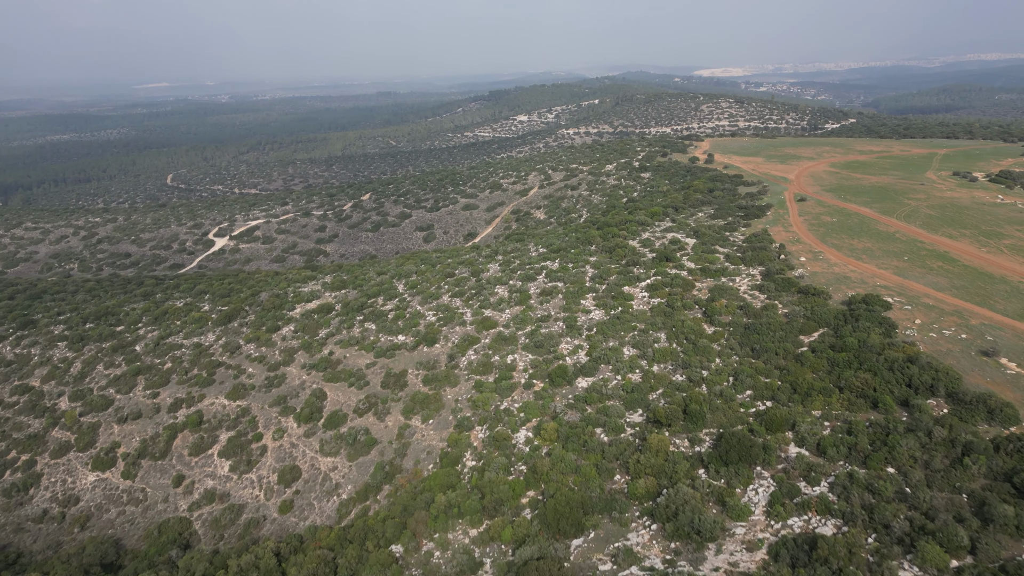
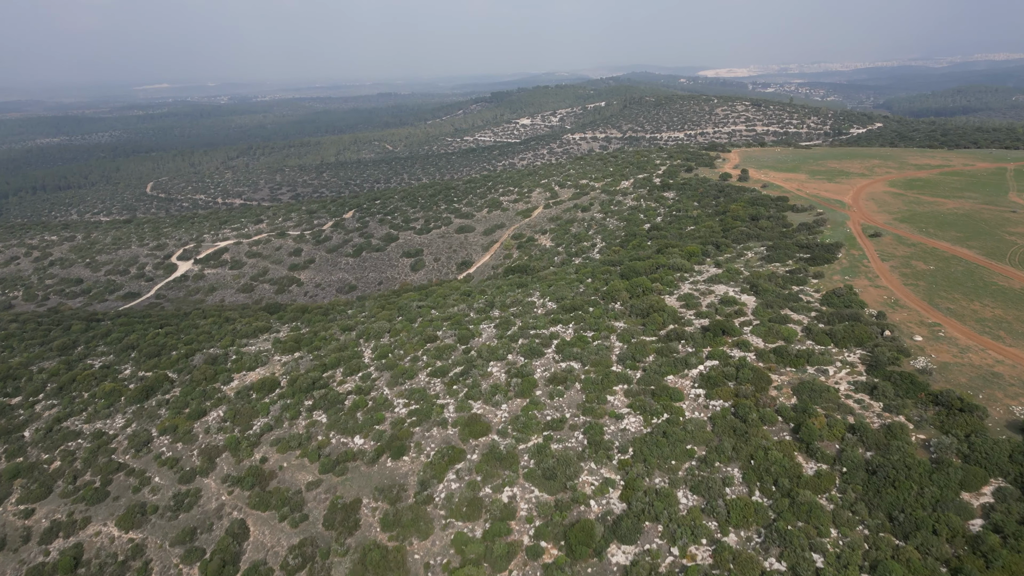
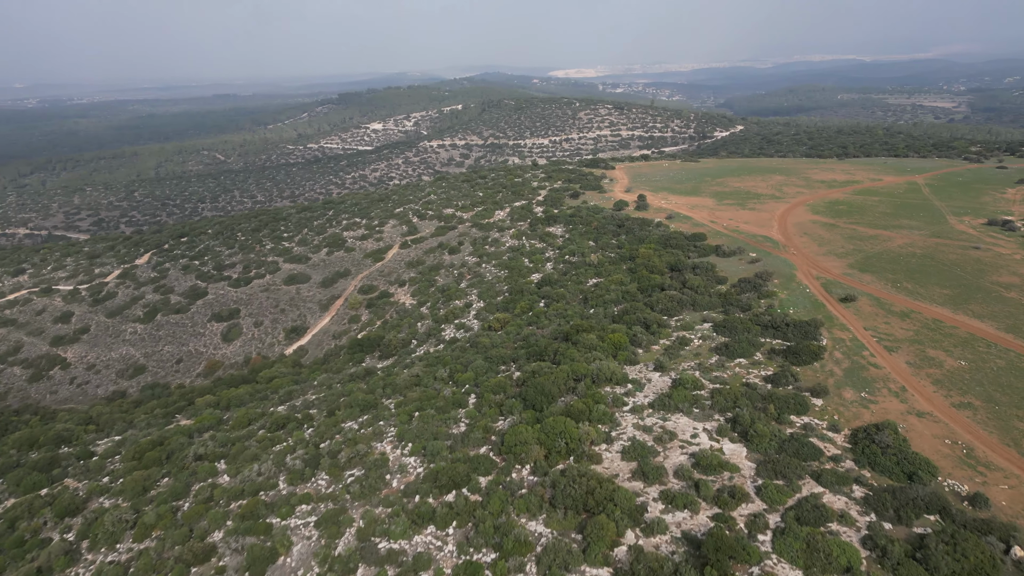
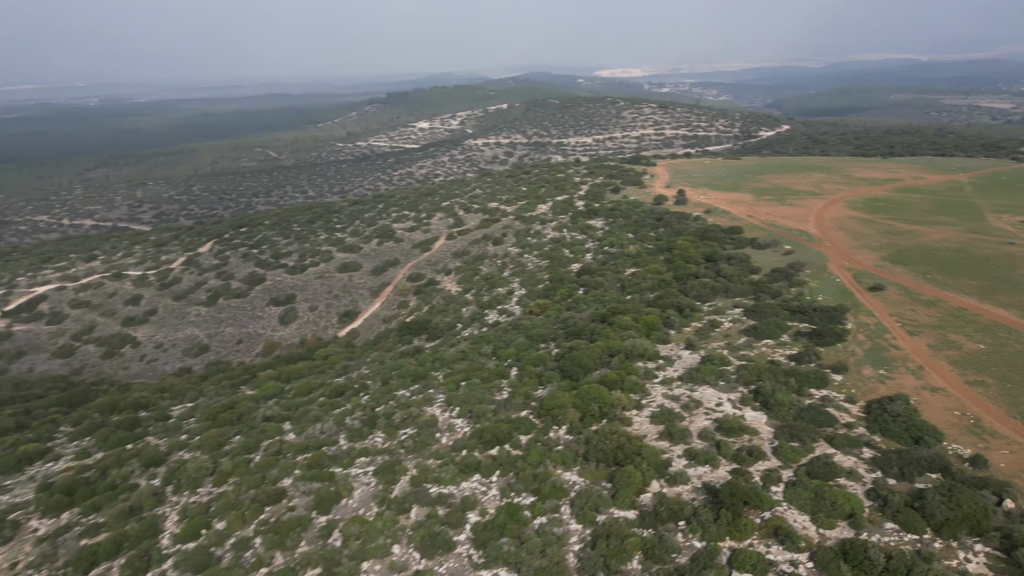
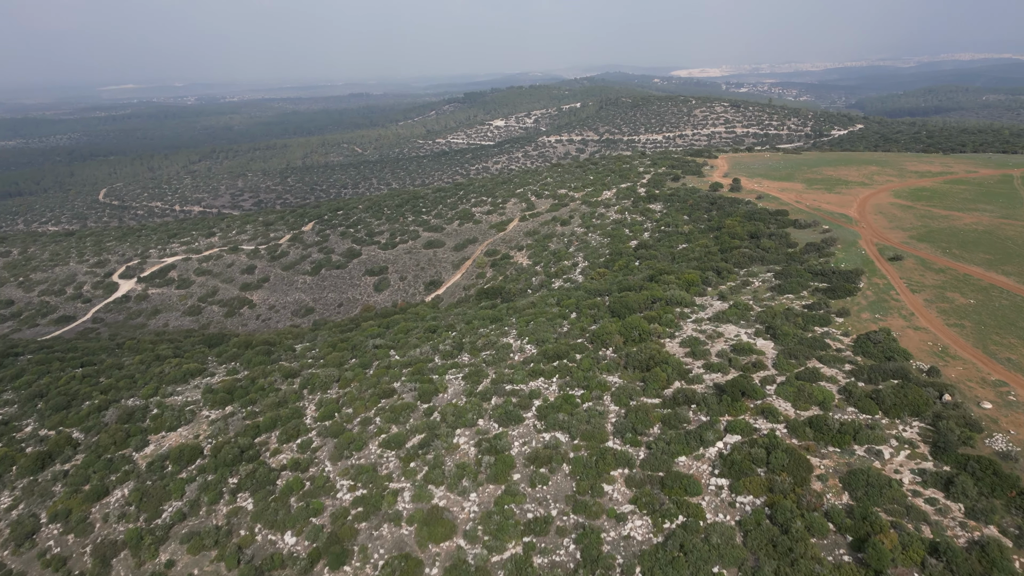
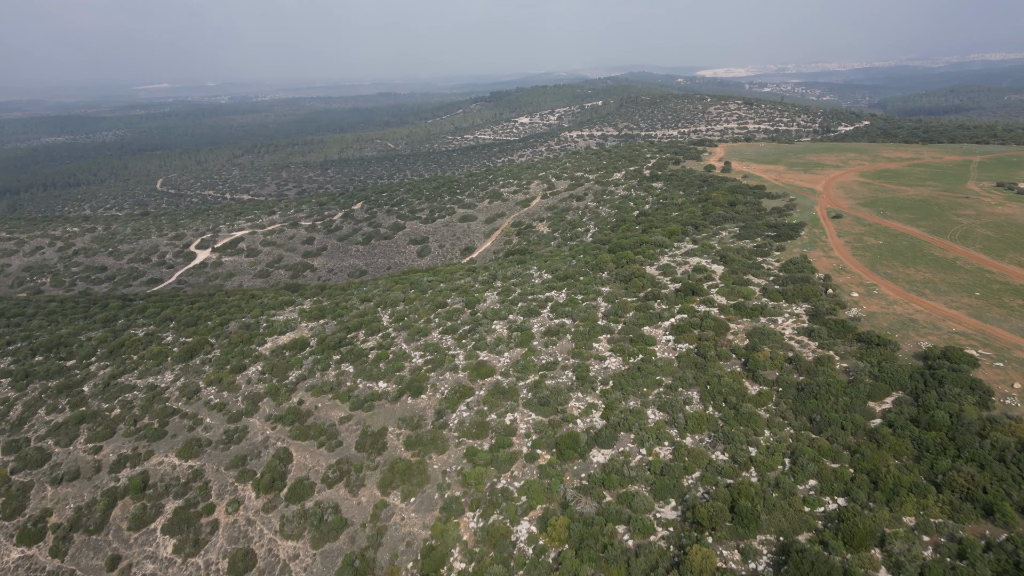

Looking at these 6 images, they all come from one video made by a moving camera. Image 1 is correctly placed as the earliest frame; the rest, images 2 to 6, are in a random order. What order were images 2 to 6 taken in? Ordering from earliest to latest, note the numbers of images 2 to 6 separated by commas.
6, 2, 5, 4, 3
